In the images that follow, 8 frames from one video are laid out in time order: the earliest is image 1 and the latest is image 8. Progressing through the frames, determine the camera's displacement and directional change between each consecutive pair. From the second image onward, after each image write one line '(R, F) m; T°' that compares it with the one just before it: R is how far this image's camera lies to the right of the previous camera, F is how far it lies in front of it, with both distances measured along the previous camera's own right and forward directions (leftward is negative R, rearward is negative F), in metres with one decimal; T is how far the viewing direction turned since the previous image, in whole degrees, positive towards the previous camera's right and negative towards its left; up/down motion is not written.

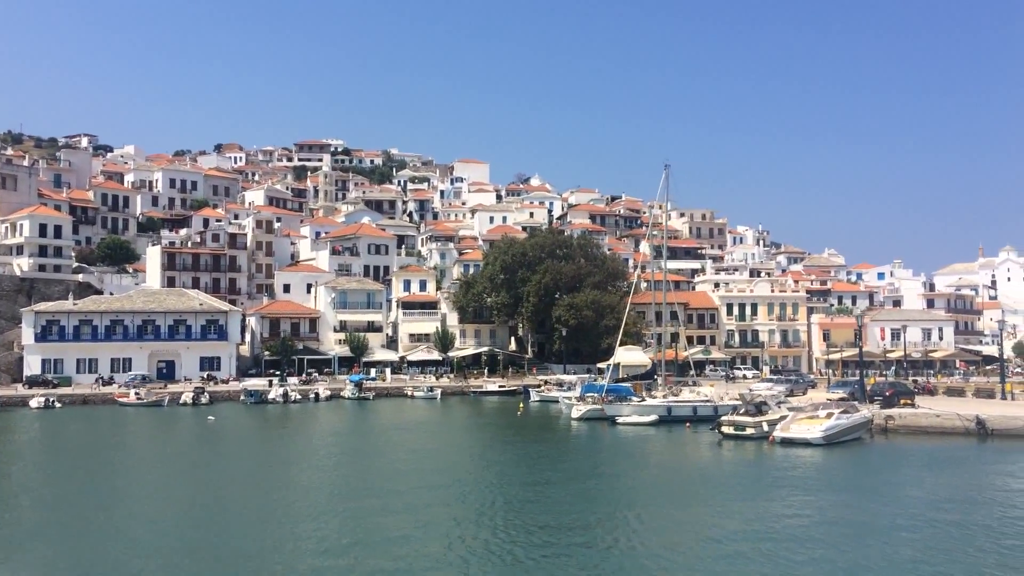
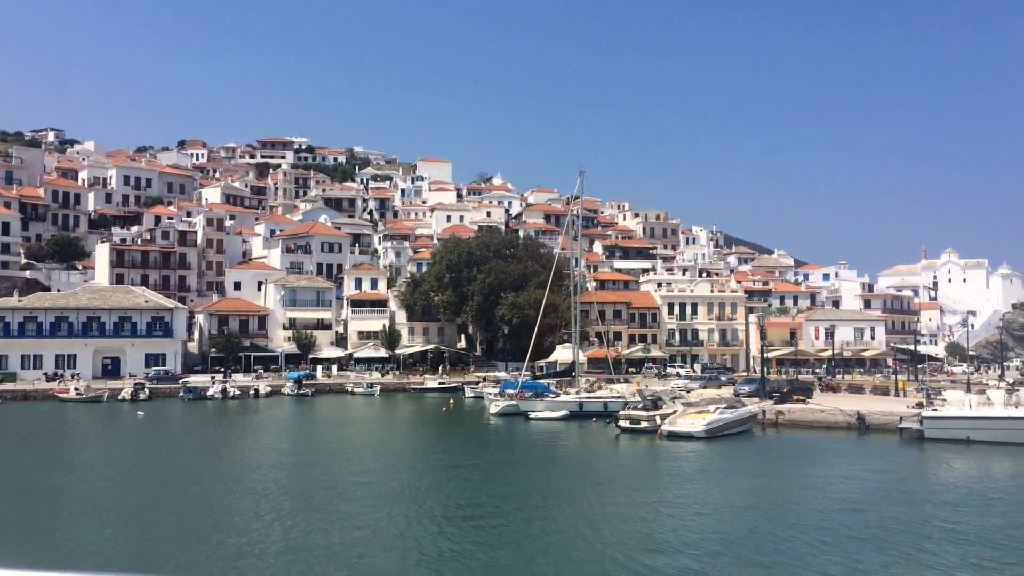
(+2.7, -1.6) m; +2°
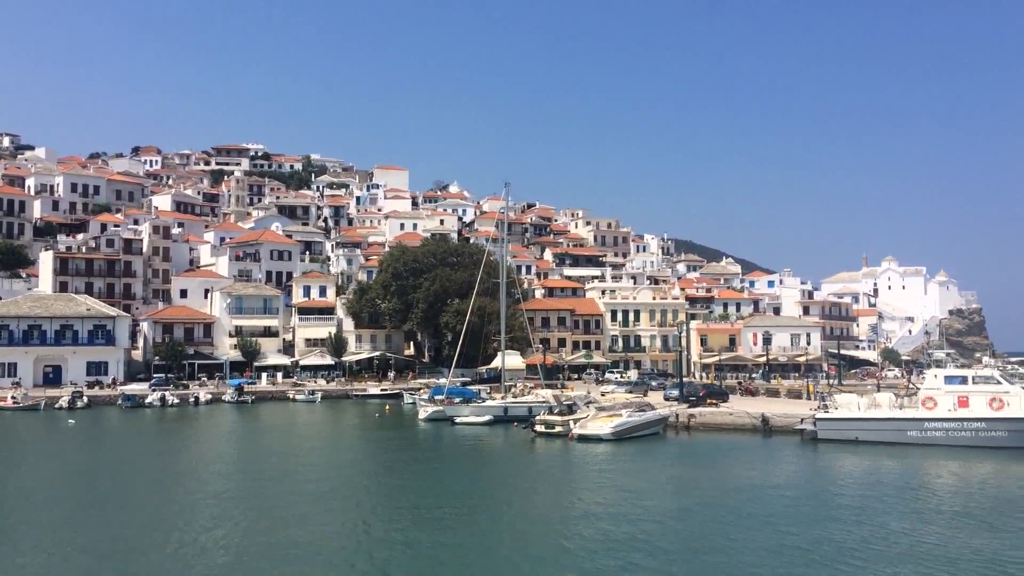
(+2.0, -1.2) m; +2°
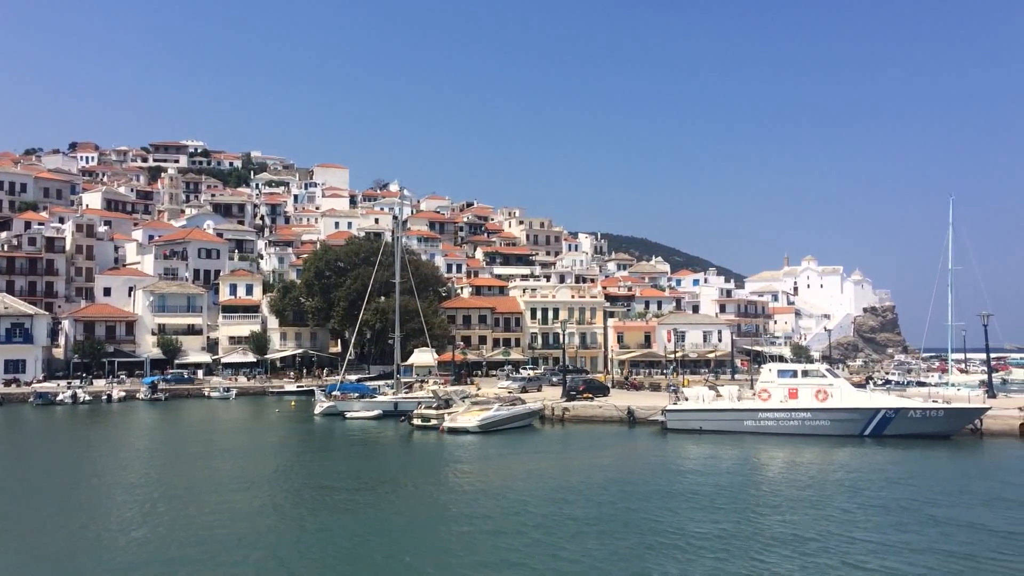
(+3.4, -2.1) m; +3°
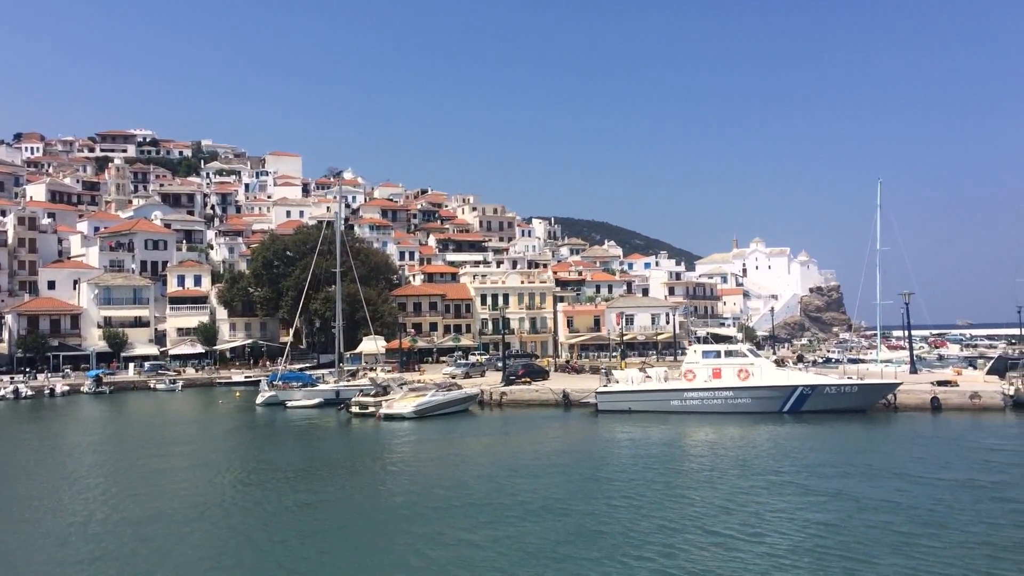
(+1.2, -0.7) m; +2°
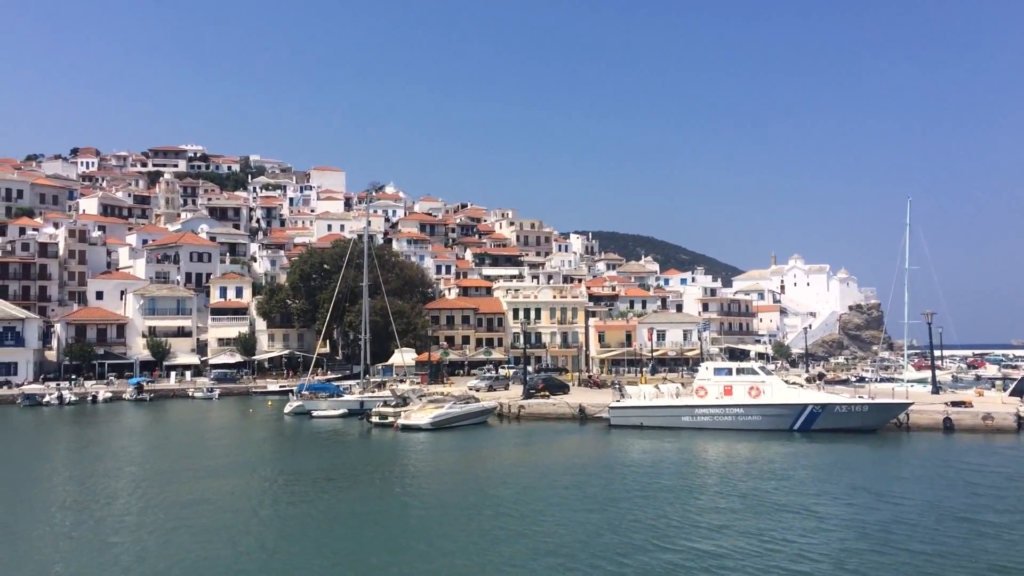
(+1.2, -0.8) m; -3°
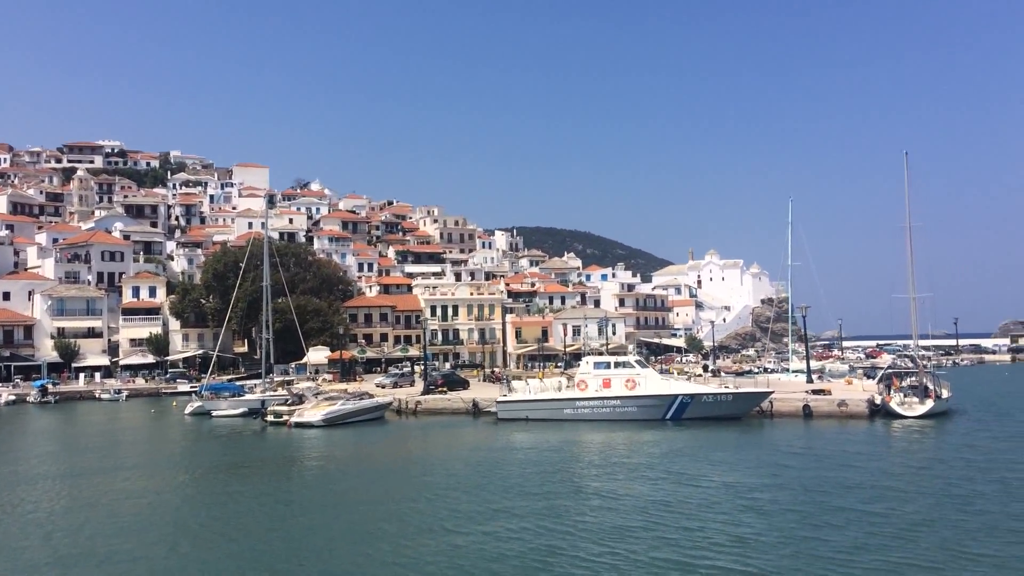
(+2.1, -1.3) m; +4°
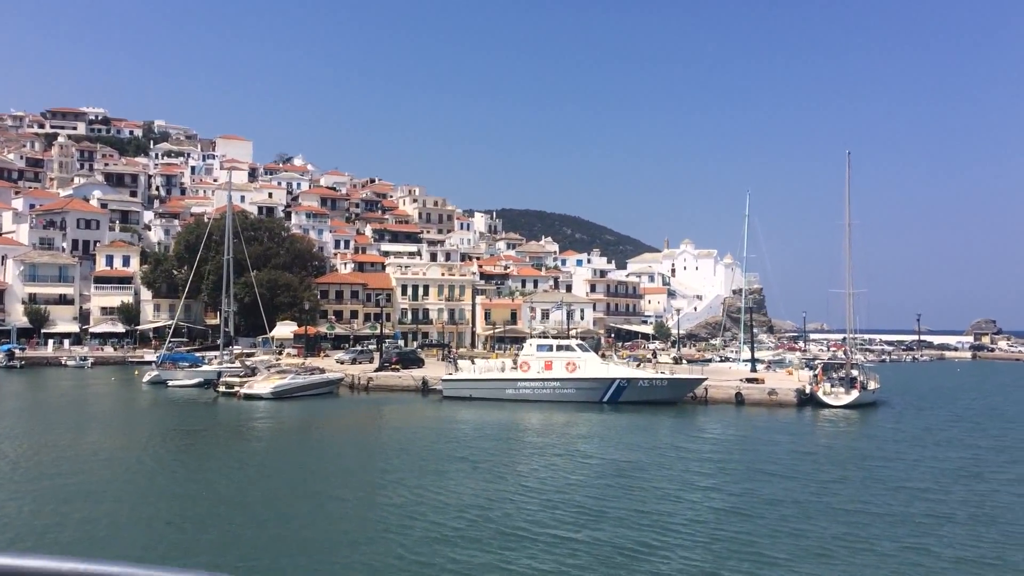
(+1.7, -1.0) m; +1°
